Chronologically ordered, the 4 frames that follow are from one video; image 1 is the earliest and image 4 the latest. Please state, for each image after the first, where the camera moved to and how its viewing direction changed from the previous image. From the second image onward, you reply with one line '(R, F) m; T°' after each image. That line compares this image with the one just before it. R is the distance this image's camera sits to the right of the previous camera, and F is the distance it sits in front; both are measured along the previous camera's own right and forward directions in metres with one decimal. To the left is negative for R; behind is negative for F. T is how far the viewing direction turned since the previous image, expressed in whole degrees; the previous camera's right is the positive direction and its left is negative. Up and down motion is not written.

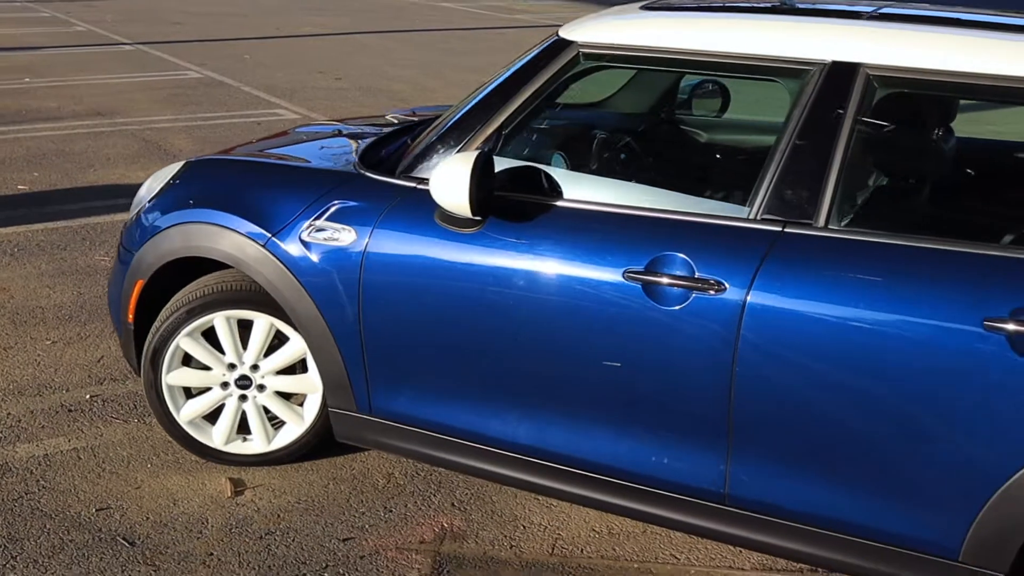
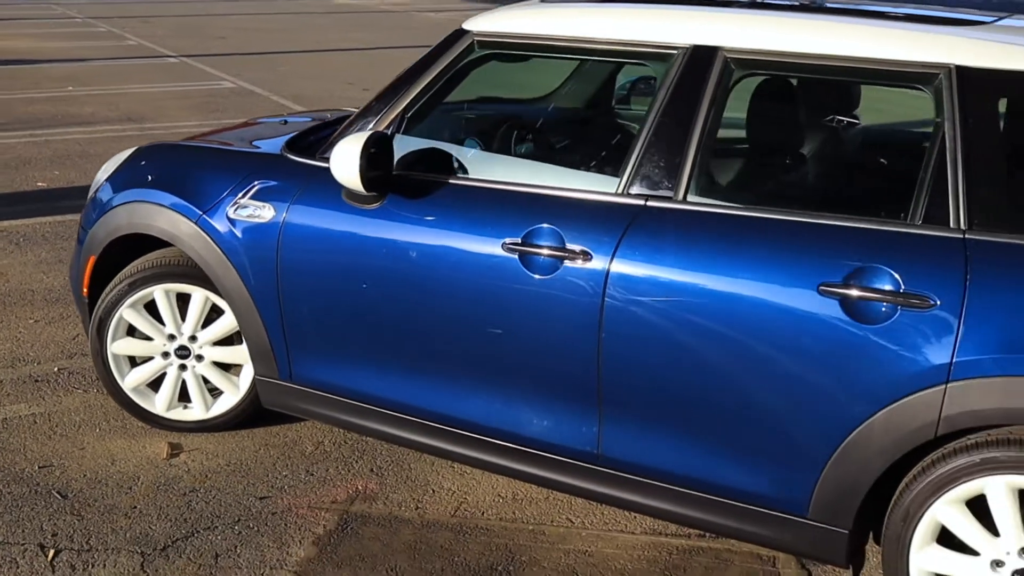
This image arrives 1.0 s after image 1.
(+0.5, -0.2) m; -3°
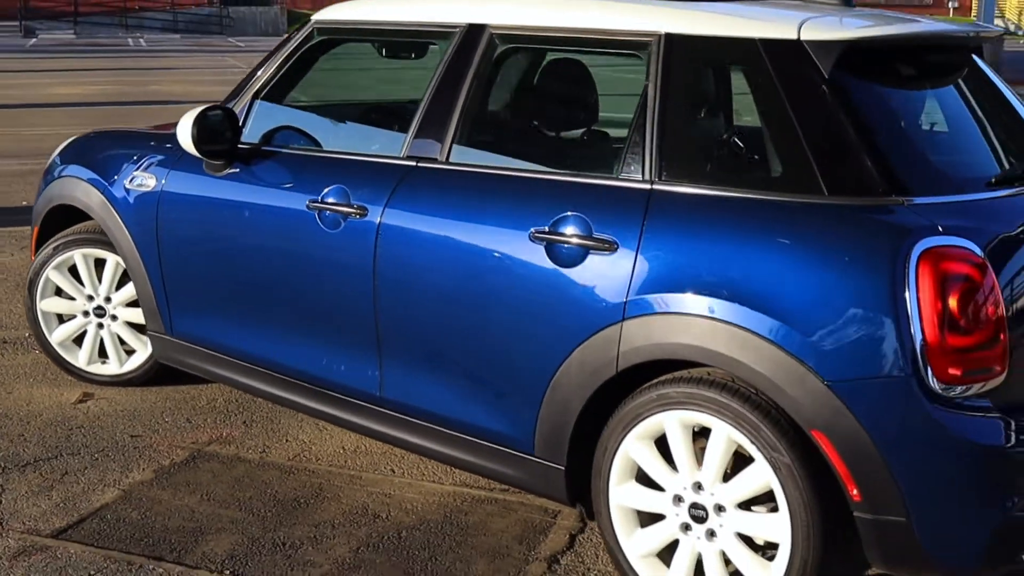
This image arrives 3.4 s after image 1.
(+1.2, -0.2) m; -10°
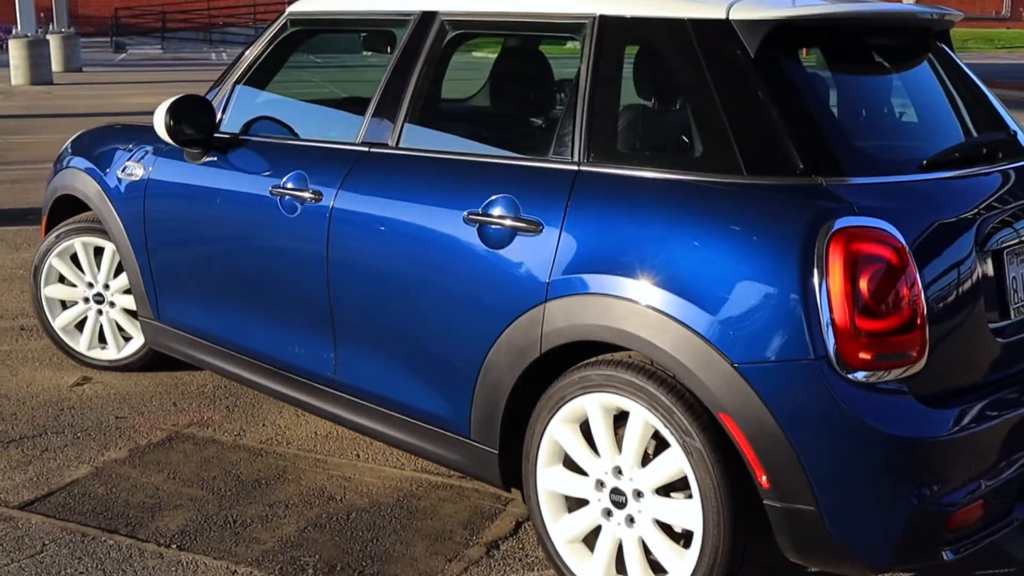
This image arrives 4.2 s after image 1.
(+0.4, 0.0) m; -5°
